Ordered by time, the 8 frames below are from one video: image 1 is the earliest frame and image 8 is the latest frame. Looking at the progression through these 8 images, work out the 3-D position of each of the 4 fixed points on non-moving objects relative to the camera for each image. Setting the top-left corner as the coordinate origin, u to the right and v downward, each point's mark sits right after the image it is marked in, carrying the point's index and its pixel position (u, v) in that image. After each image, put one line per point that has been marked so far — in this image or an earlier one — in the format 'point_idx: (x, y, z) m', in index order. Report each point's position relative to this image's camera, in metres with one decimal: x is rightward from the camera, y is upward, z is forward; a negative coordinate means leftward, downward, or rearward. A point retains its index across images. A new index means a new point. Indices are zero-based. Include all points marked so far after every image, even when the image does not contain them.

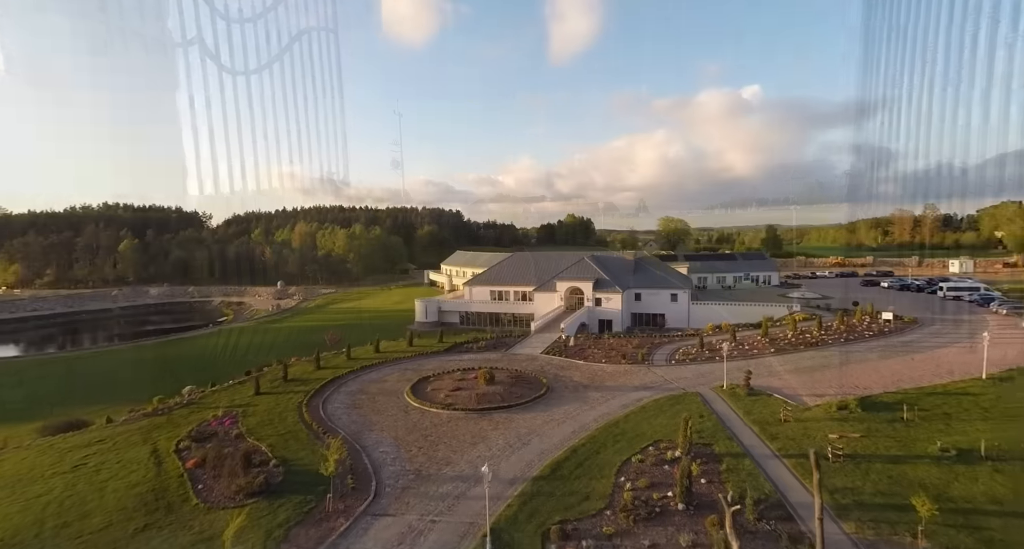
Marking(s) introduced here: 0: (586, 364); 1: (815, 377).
0: (+2.7, -3.3, +19.3) m
1: (+8.8, -3.0, +15.3) m
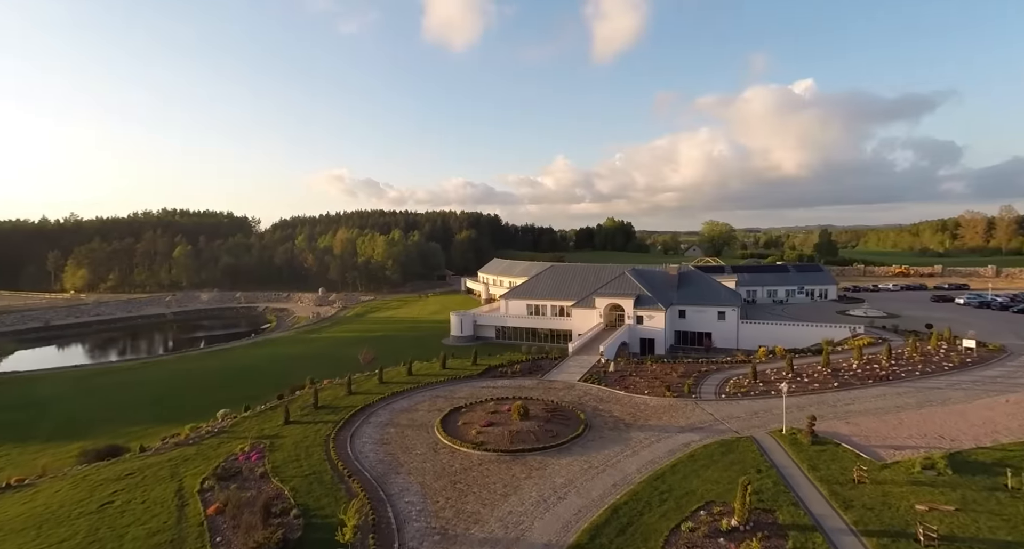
0: (+3.9, -4.1, +17.9) m
1: (+9.7, -3.8, +13.5) m
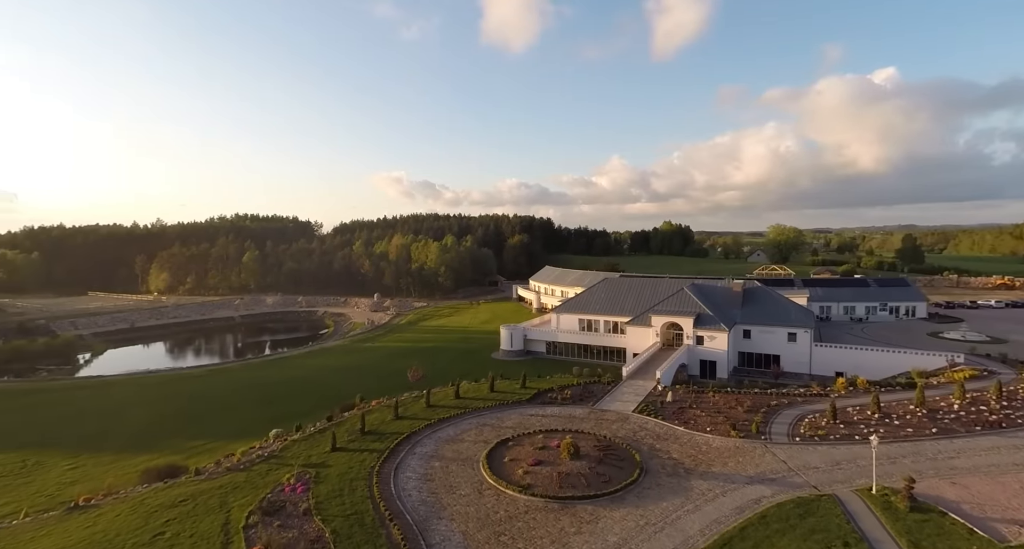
0: (+5.4, -4.9, +16.5) m
1: (+10.7, -4.6, +11.5) m
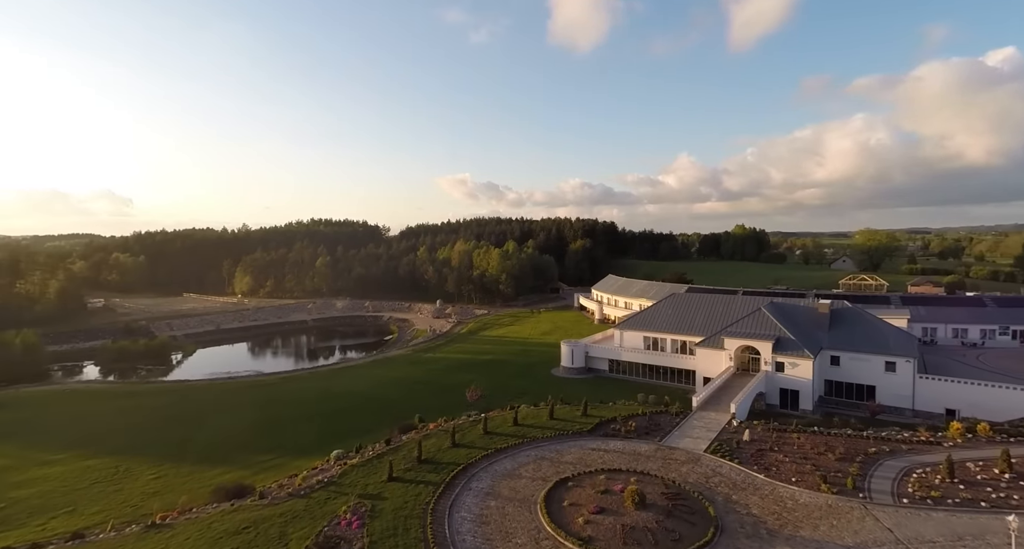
0: (+7.1, -5.8, +14.7) m
1: (+11.8, -5.4, +9.1) m
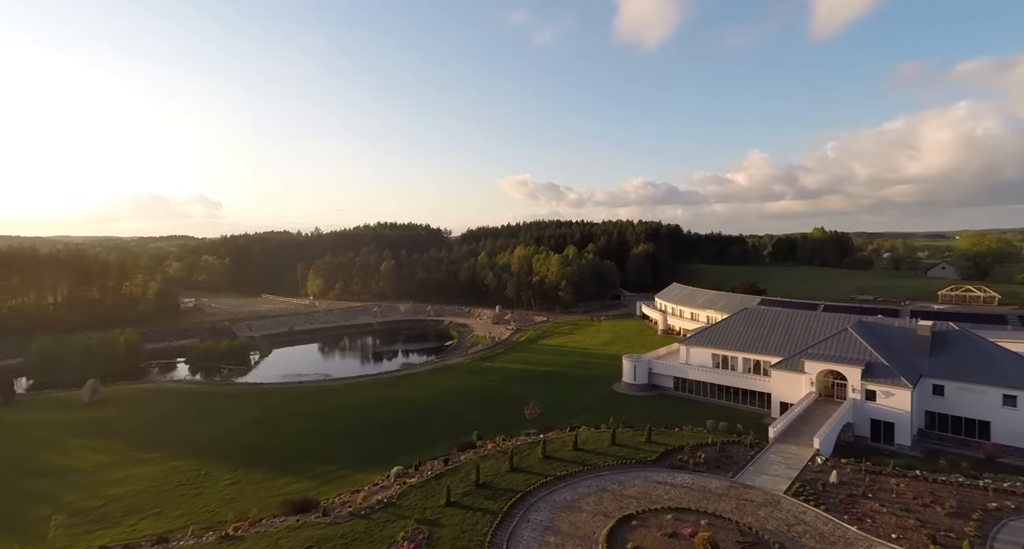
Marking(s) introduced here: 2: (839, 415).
0: (+8.6, -6.5, +13.0) m
1: (+12.6, -6.0, +6.9) m
2: (+11.8, -5.1, +19.1) m
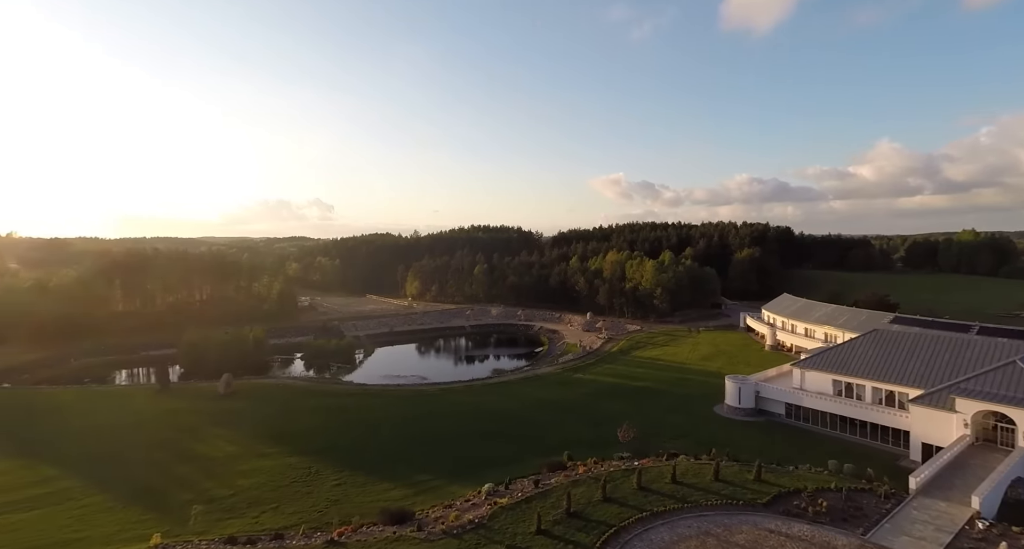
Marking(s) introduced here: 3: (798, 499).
0: (+10.4, -7.1, +10.2) m
1: (+13.2, -6.6, +3.5) m
2: (+14.6, -5.7, +15.7) m
3: (+9.3, -7.3, +17.1) m
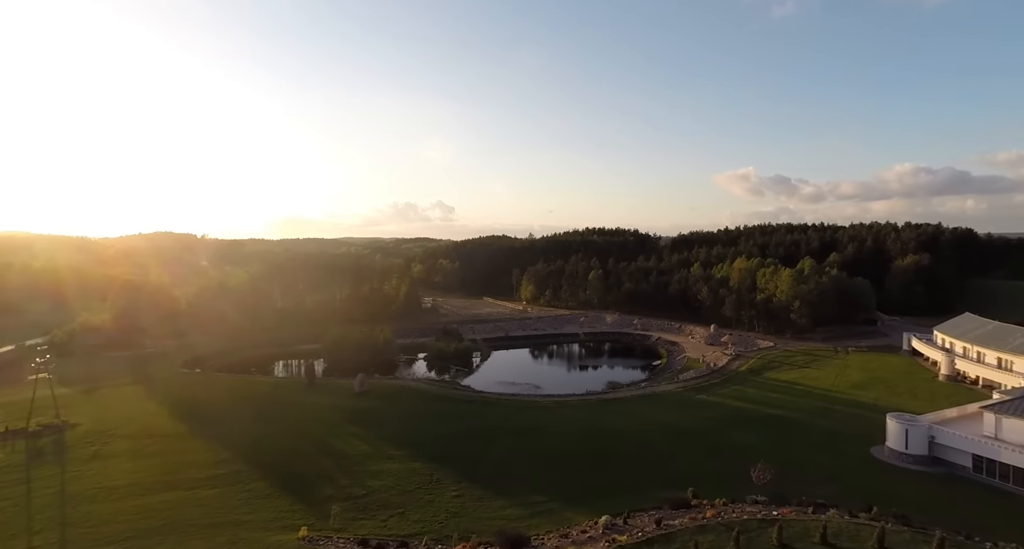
0: (+11.9, -7.9, +6.1) m
1: (+13.2, -7.4, -1.0) m
2: (+17.2, -6.5, +10.6) m
3: (+12.3, -8.1, +13.1) m
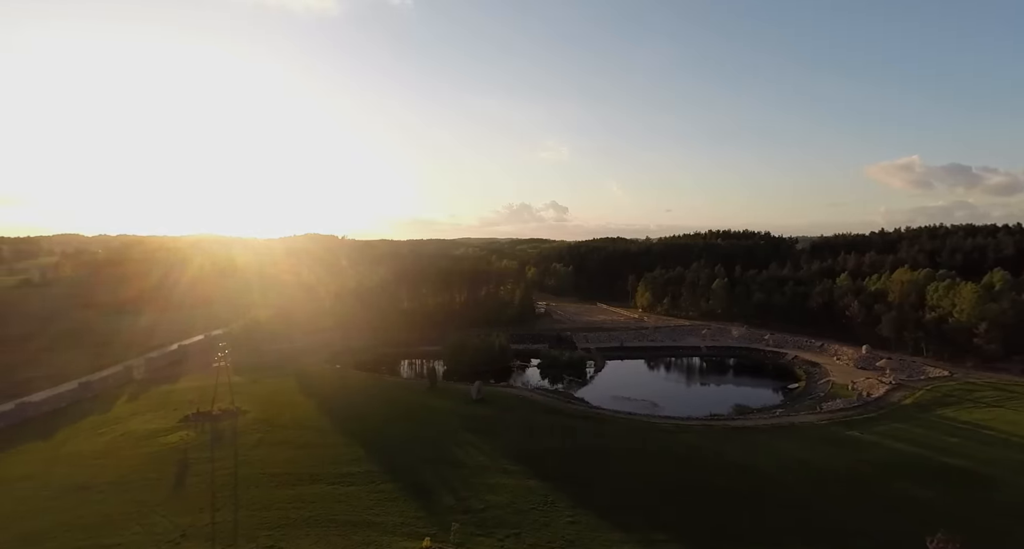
0: (+12.2, -8.7, +1.3) m
1: (+12.0, -8.1, -6.0) m
2: (+18.4, -7.3, +4.5) m
3: (+14.2, -8.9, +8.0) m
